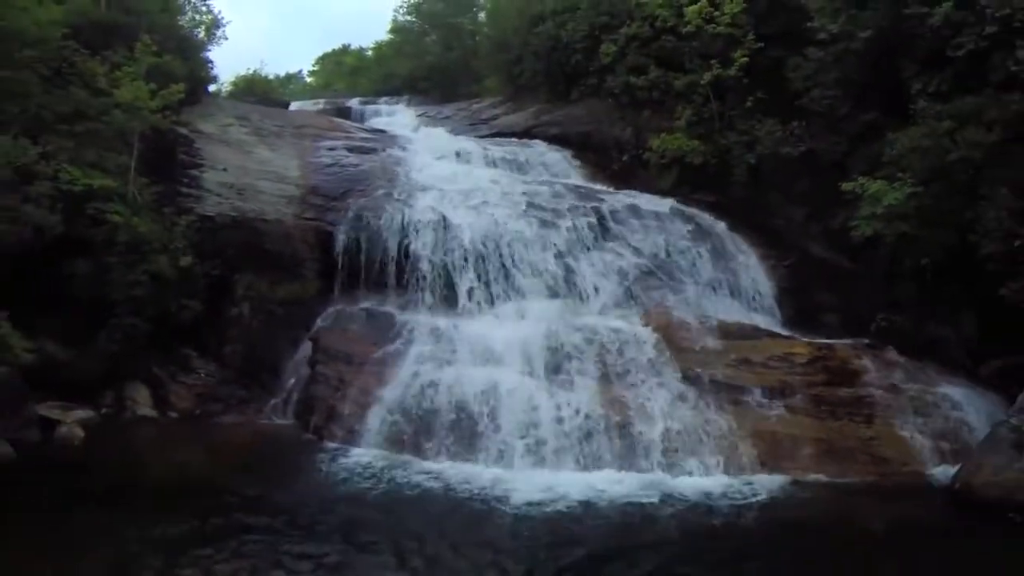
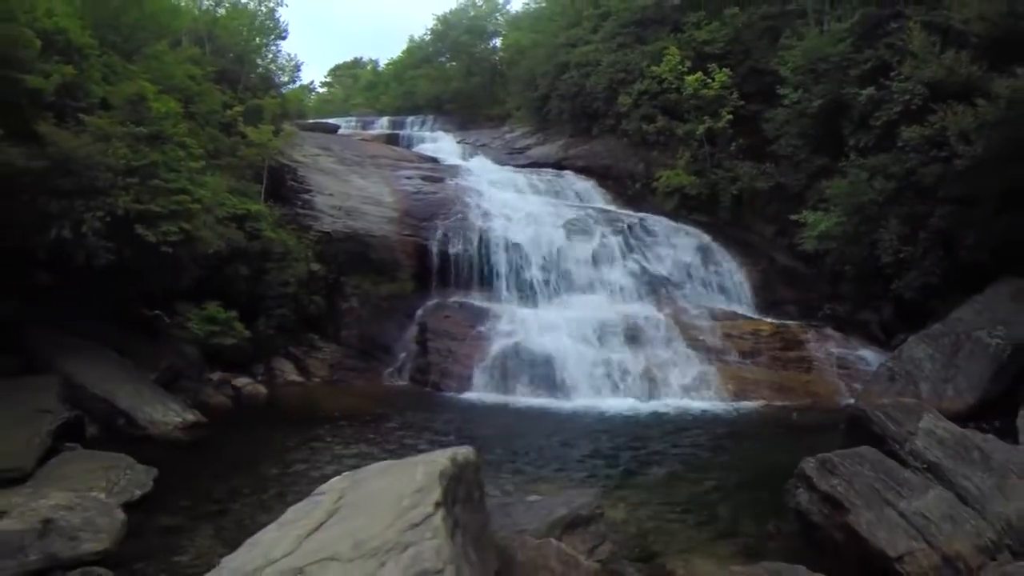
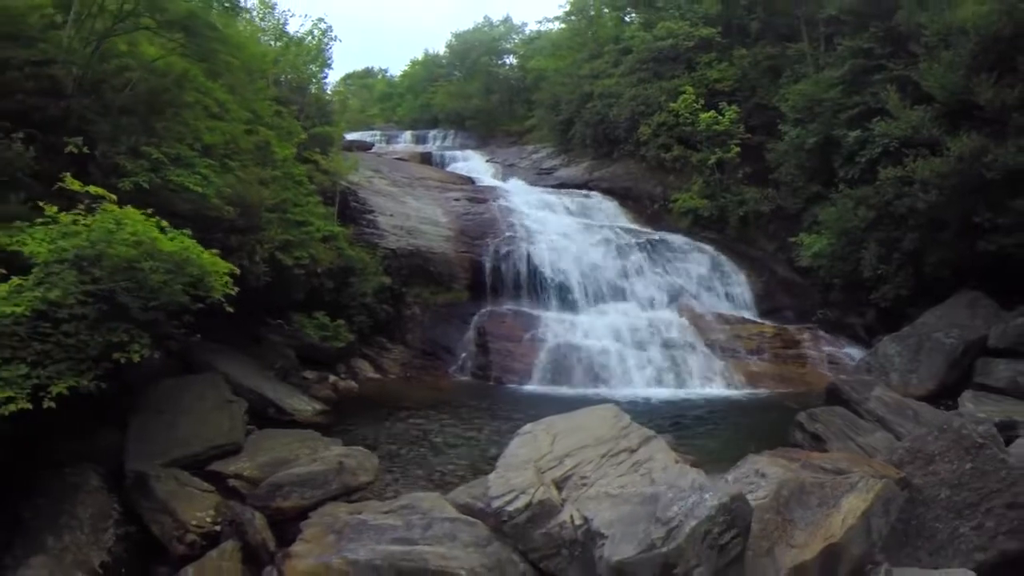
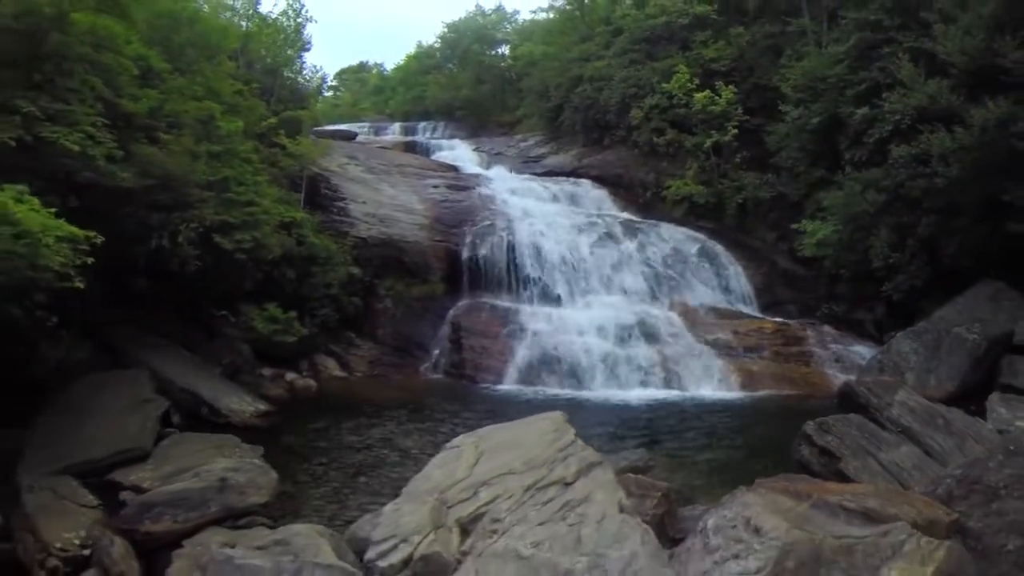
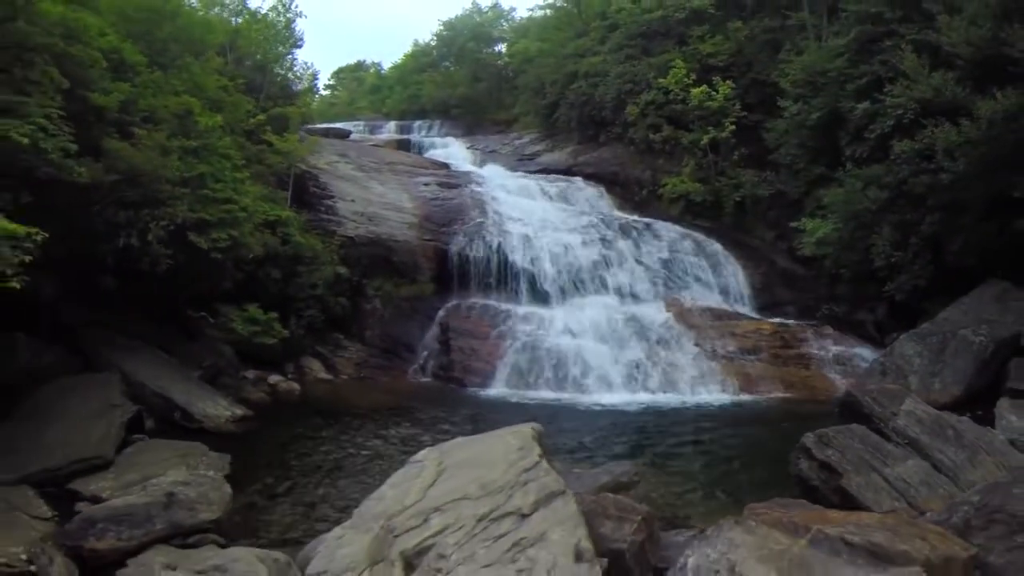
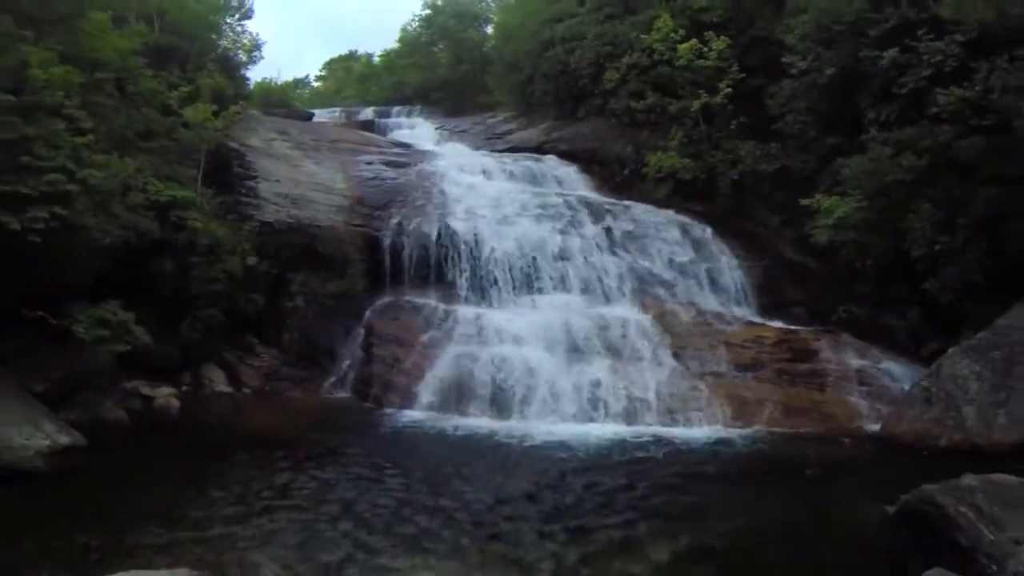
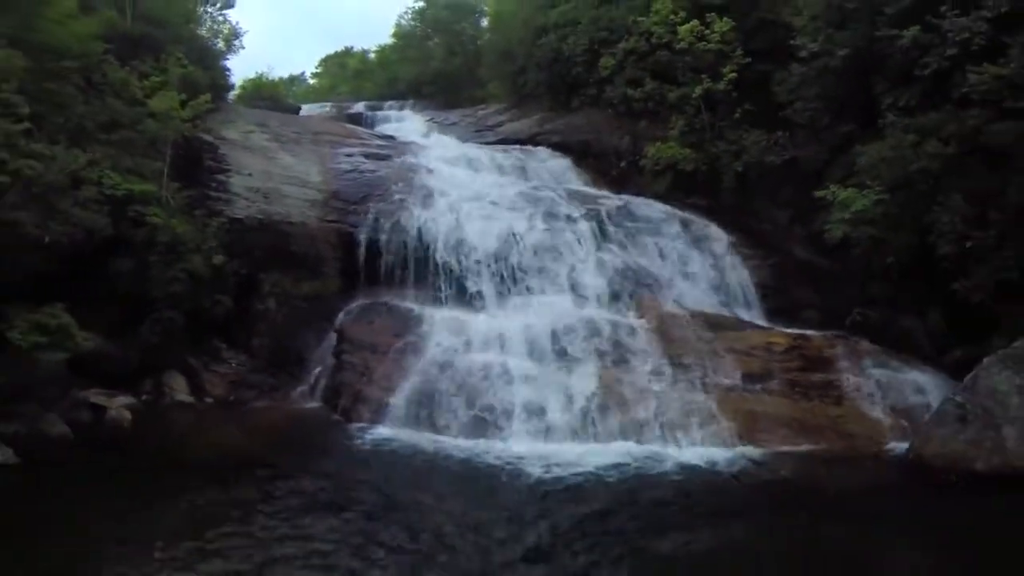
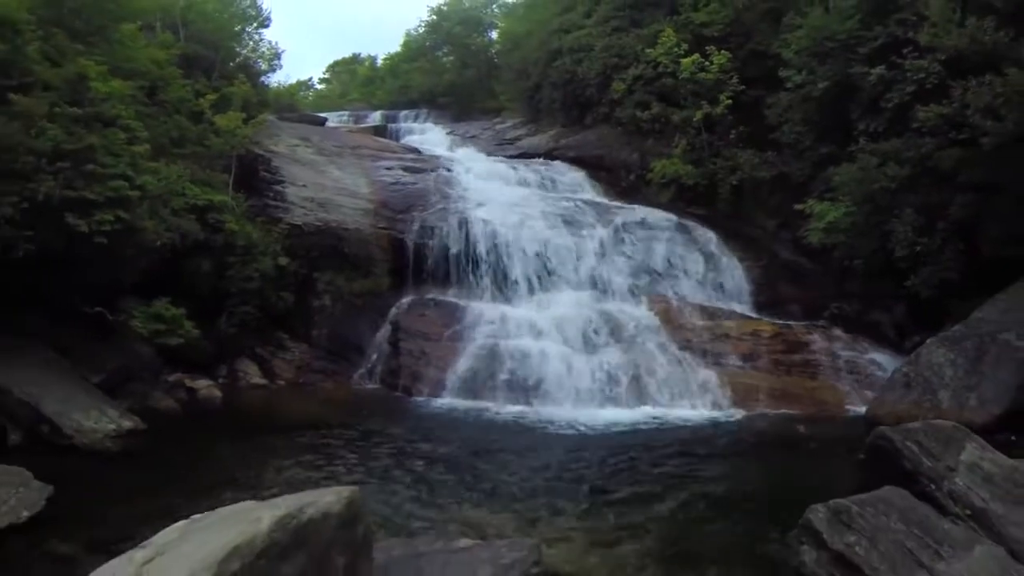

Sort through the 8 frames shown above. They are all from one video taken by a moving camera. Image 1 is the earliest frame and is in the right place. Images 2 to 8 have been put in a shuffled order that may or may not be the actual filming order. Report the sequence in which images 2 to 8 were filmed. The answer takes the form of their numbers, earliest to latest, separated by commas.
7, 6, 8, 2, 5, 4, 3
